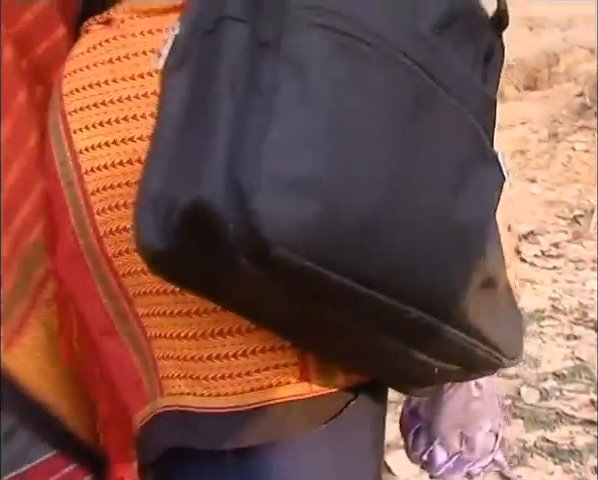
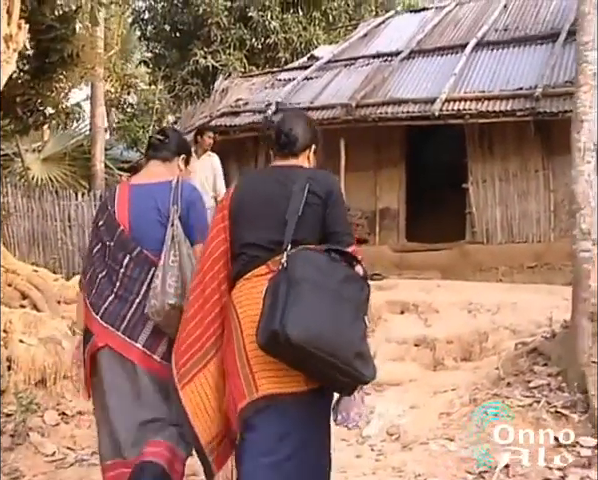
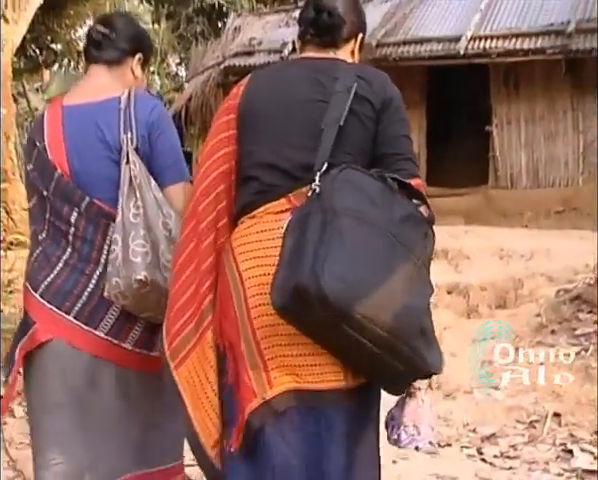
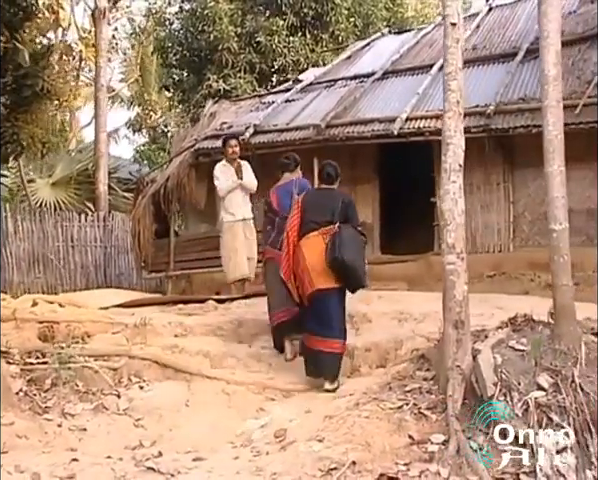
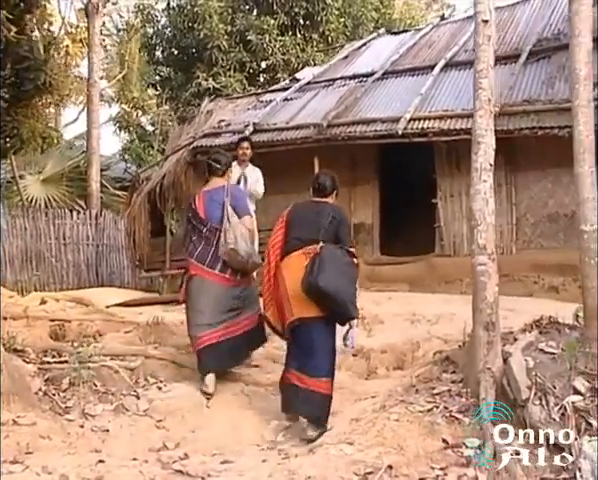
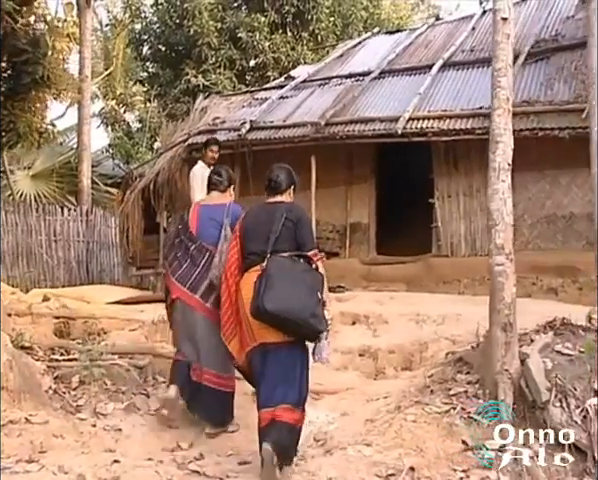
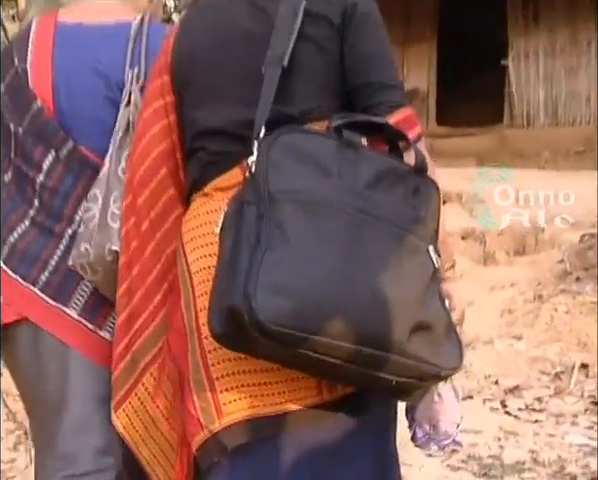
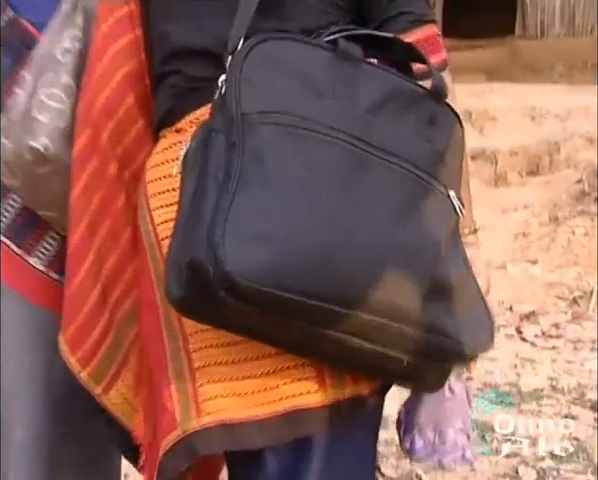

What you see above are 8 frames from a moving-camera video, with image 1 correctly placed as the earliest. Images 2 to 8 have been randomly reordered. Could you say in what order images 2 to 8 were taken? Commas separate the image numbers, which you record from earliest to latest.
8, 7, 3, 2, 6, 5, 4
